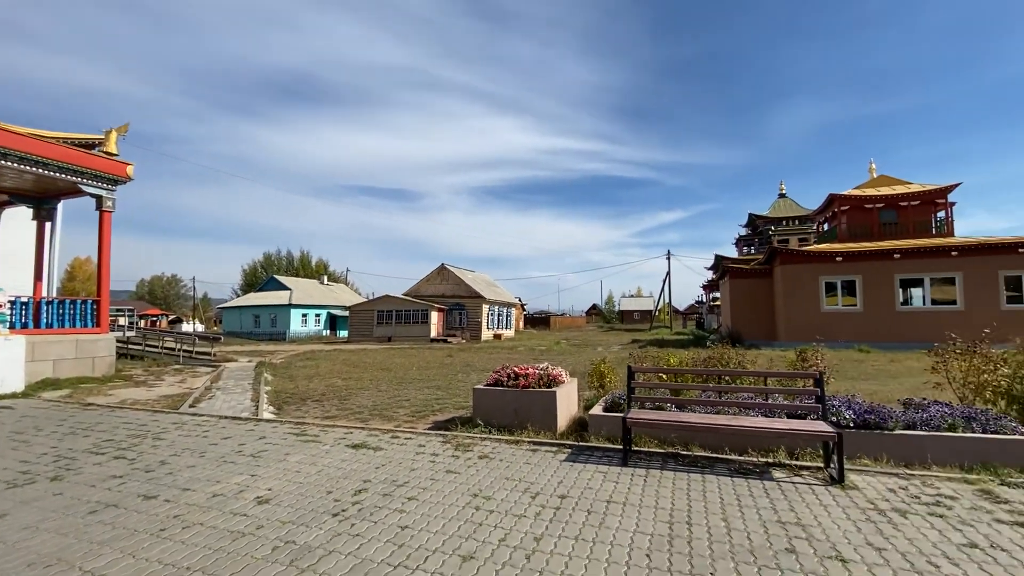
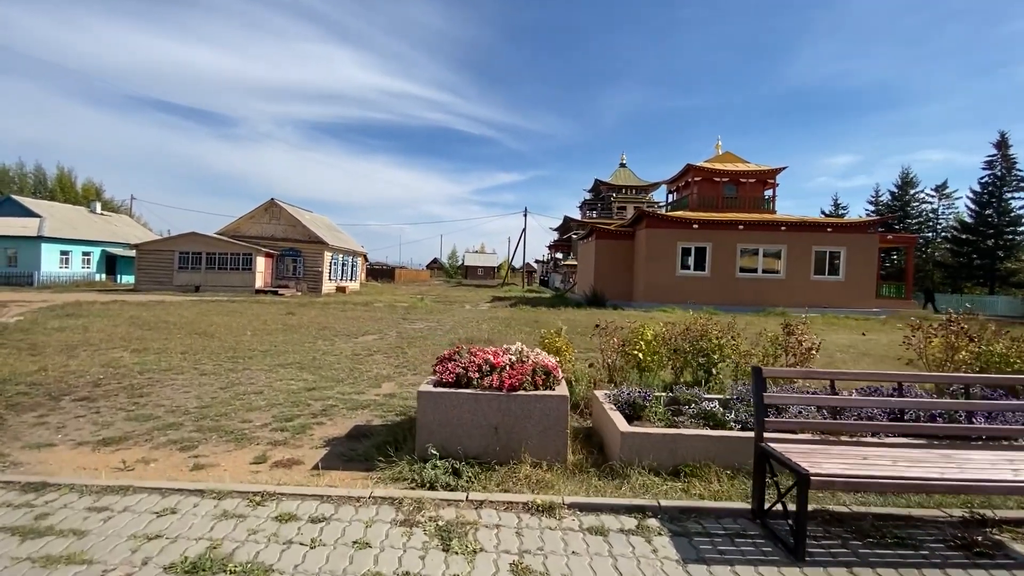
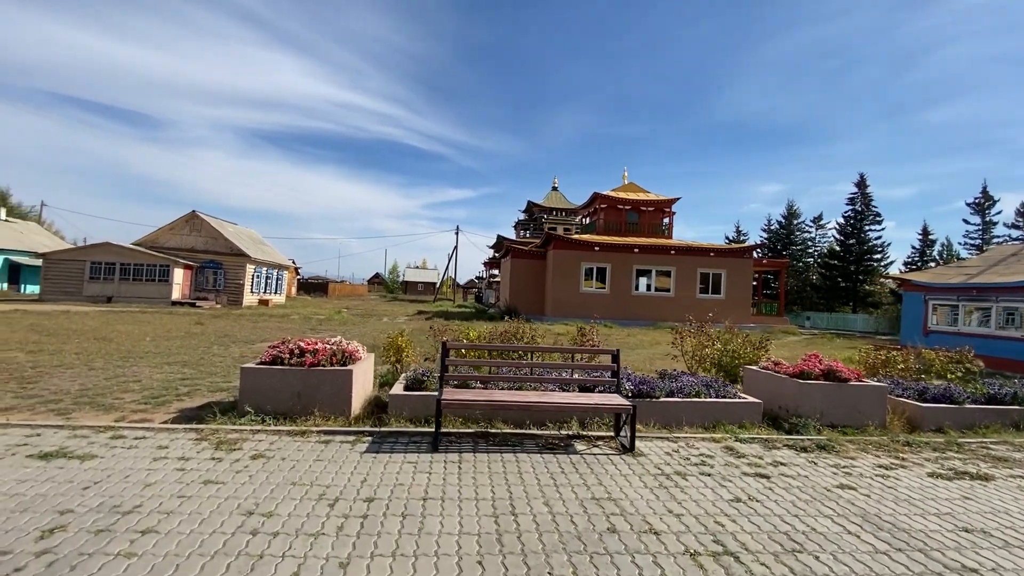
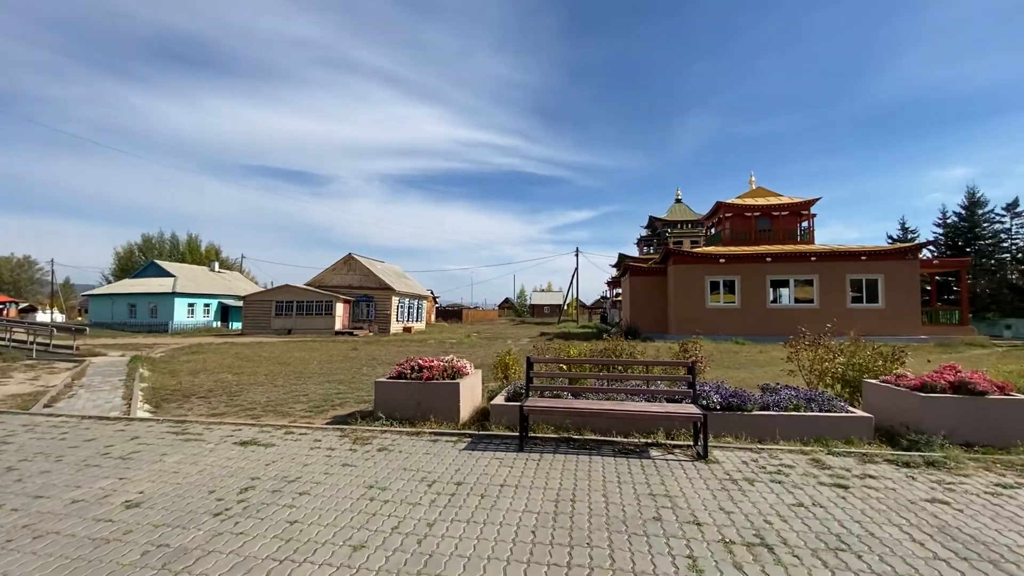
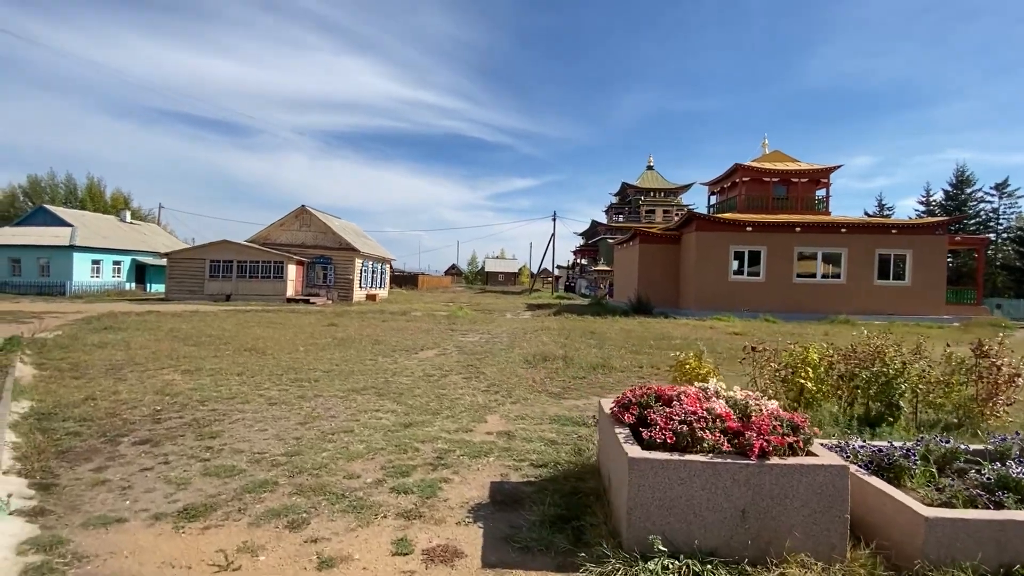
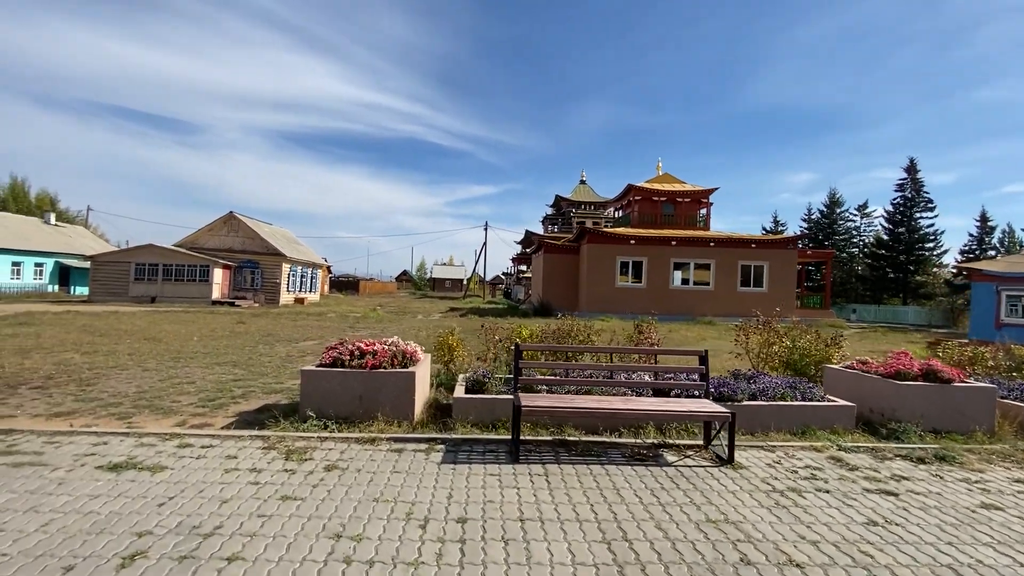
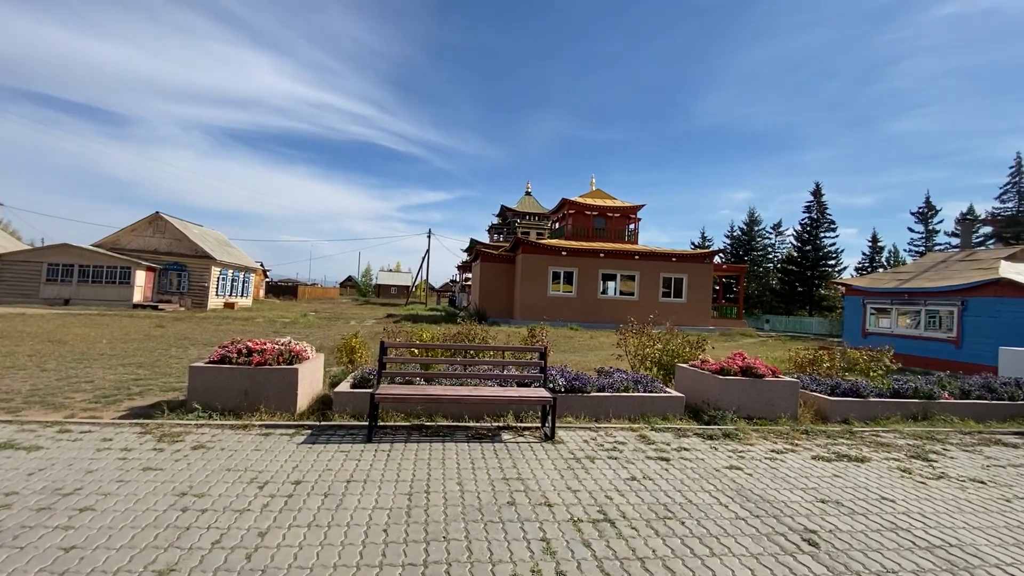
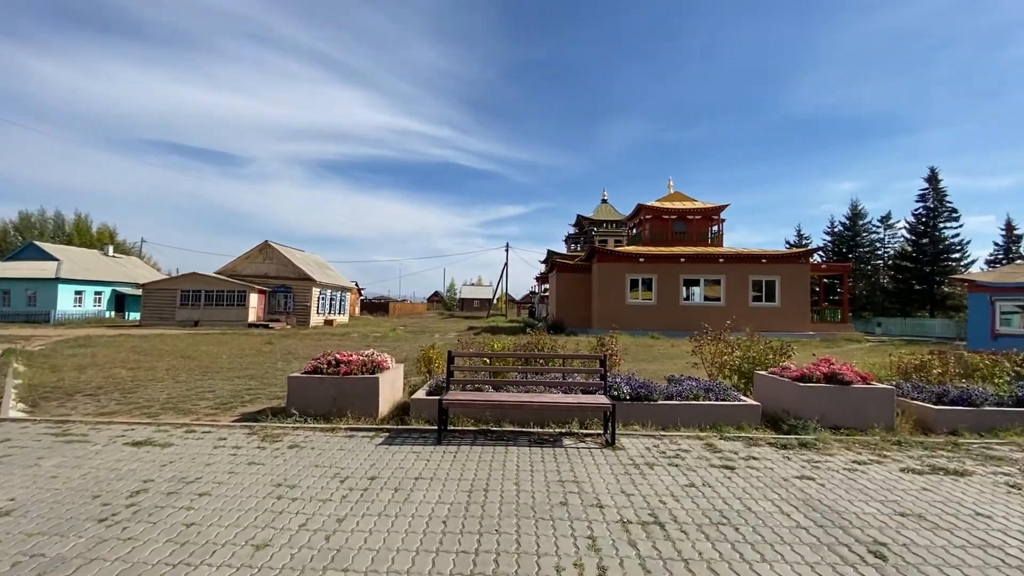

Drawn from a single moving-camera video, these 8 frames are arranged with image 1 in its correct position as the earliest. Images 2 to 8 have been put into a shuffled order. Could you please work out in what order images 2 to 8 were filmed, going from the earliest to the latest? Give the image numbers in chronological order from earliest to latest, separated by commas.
4, 8, 7, 3, 6, 2, 5
